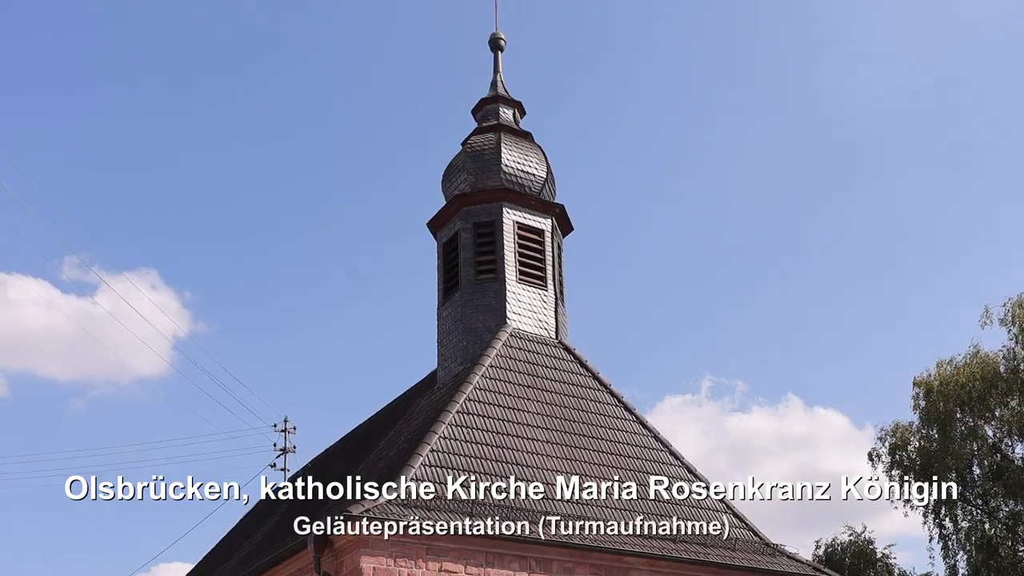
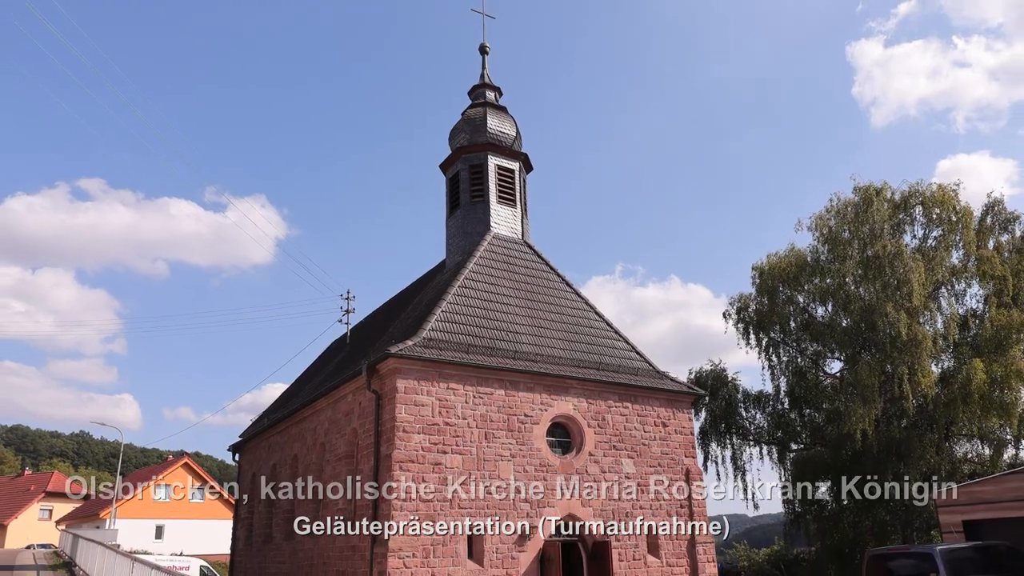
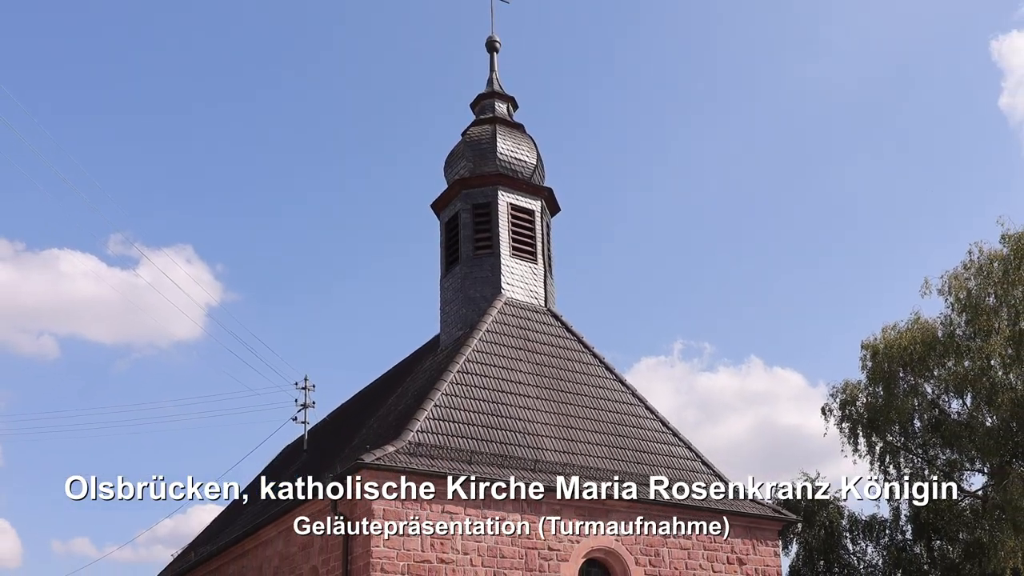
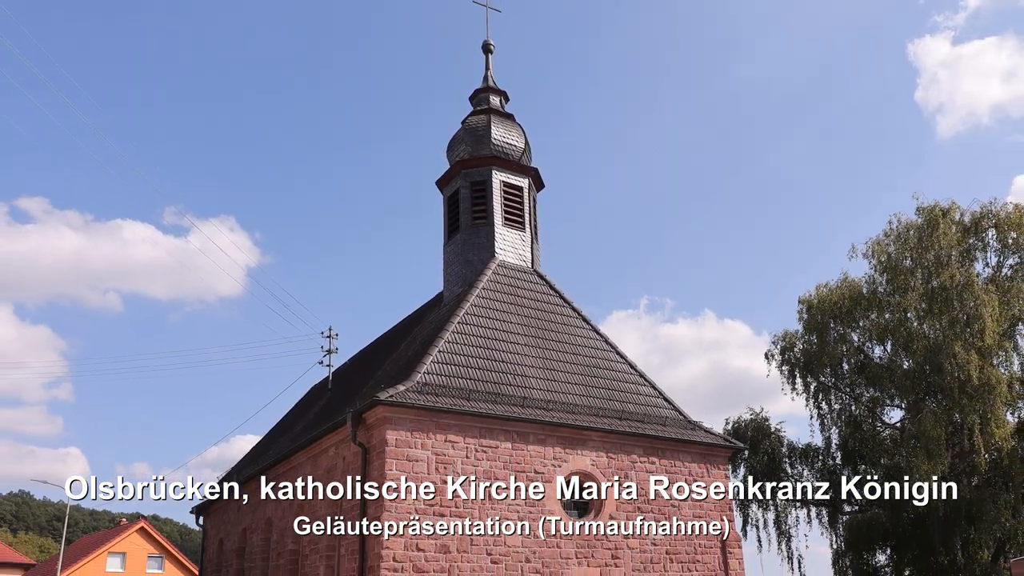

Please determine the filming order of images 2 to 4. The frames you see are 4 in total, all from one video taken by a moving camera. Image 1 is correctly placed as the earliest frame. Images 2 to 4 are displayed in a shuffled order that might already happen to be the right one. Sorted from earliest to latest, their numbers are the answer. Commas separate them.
3, 4, 2
